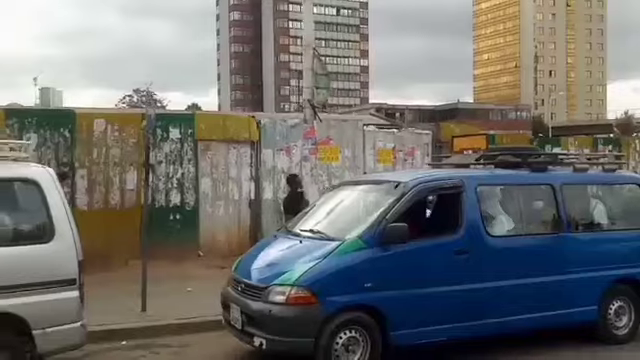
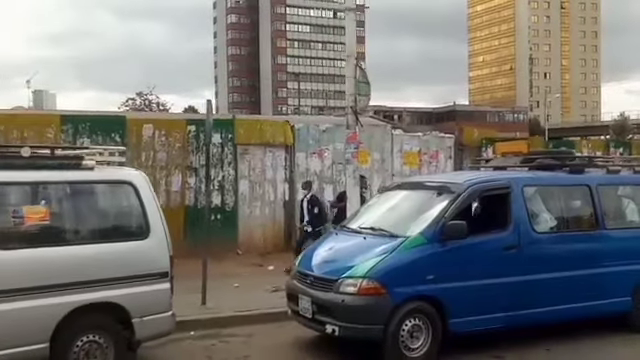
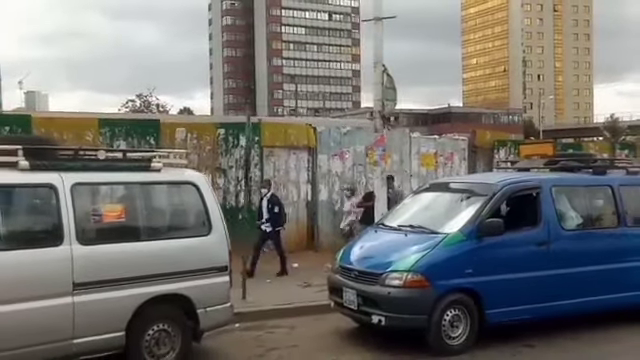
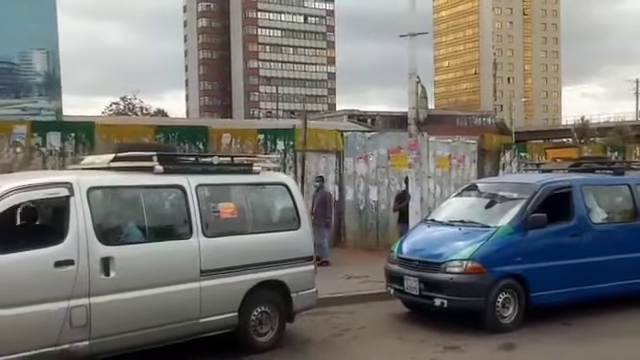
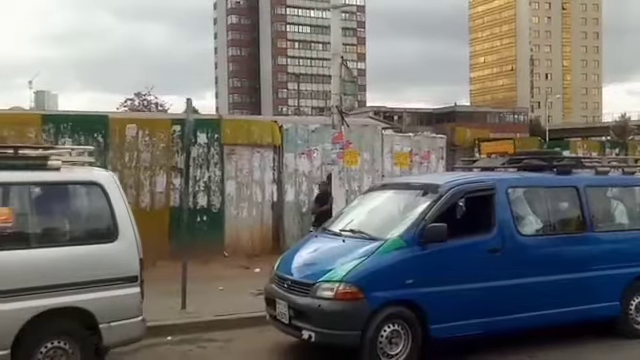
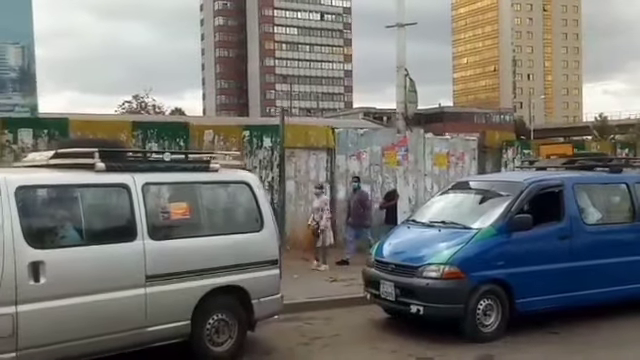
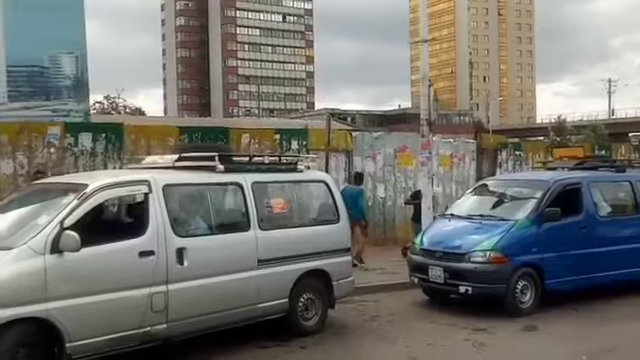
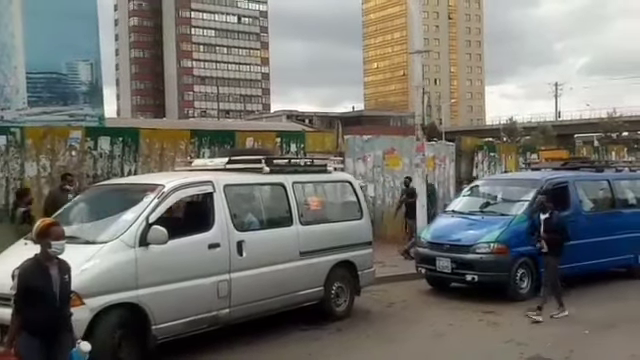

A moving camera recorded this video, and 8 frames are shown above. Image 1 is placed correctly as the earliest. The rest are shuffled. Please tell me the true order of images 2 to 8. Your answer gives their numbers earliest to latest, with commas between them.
5, 2, 3, 6, 4, 7, 8
